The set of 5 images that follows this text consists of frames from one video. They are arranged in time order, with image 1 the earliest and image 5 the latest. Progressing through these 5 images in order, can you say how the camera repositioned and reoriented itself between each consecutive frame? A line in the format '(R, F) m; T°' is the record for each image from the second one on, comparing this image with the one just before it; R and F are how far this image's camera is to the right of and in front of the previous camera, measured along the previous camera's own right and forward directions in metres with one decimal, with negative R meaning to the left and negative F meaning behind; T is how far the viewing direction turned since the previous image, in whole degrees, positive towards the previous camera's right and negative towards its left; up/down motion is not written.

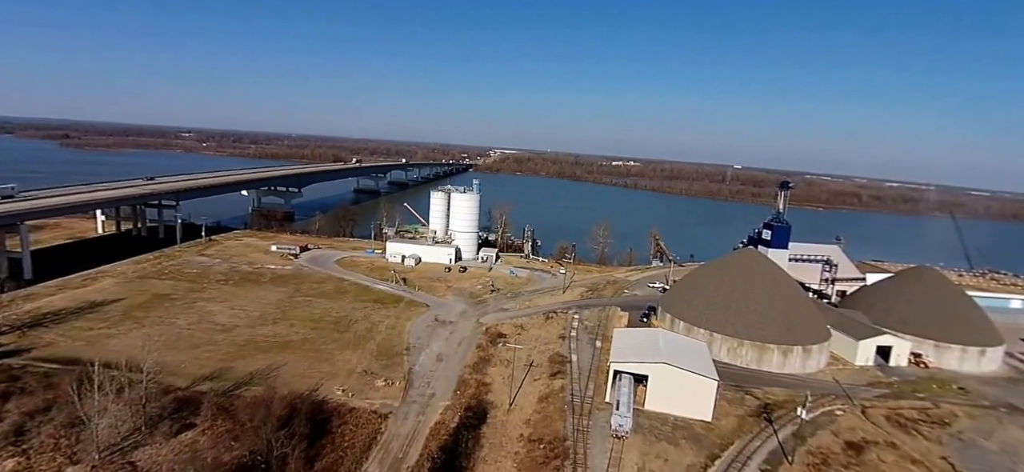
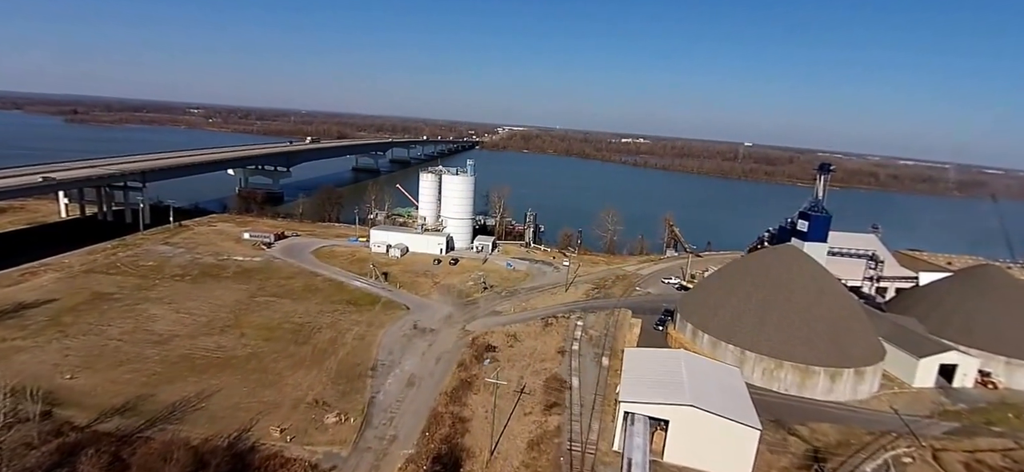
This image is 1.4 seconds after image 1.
(+0.8, +4.3) m; -1°
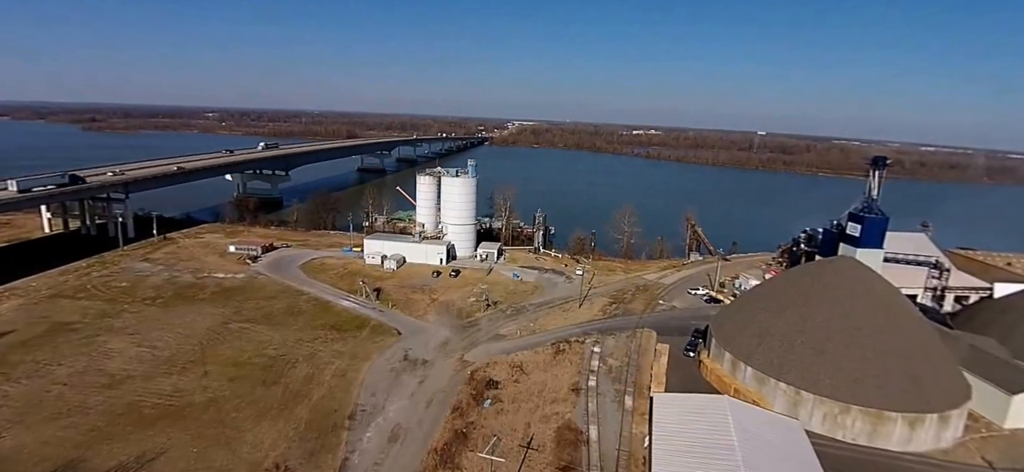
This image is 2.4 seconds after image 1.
(+0.4, +3.3) m; -2°
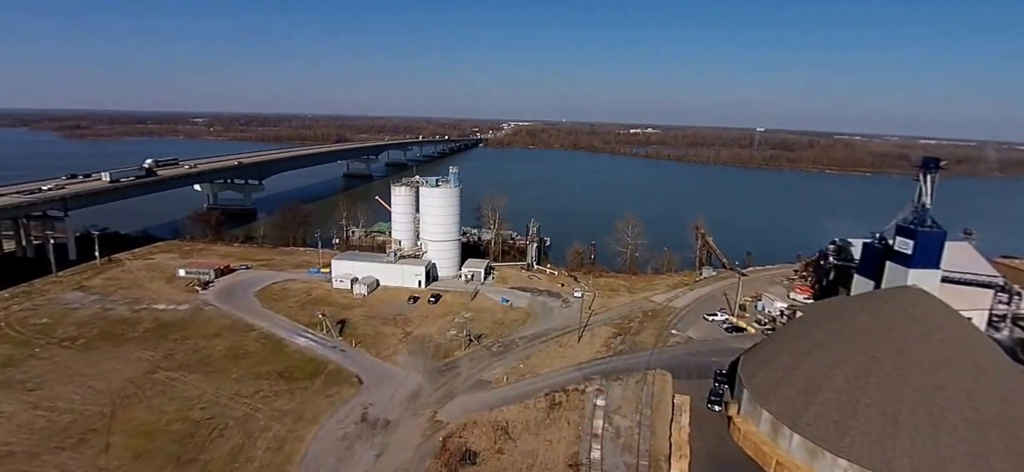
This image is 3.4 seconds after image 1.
(+0.6, +4.0) m; 0°
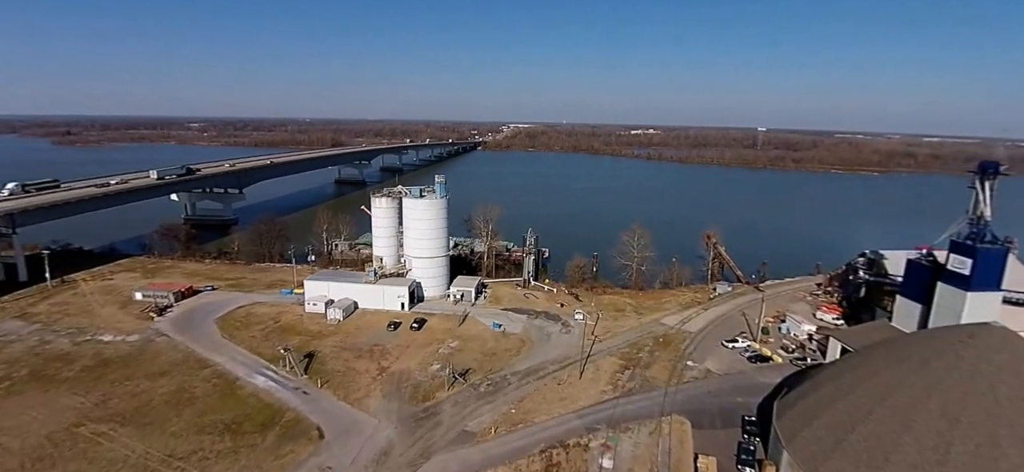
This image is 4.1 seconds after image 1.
(+0.4, +2.9) m; 0°
